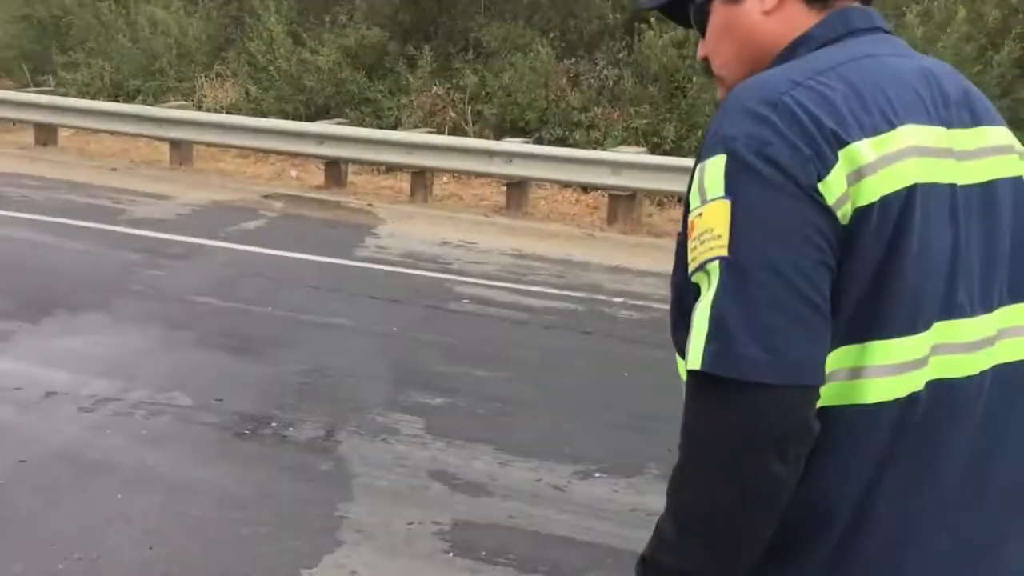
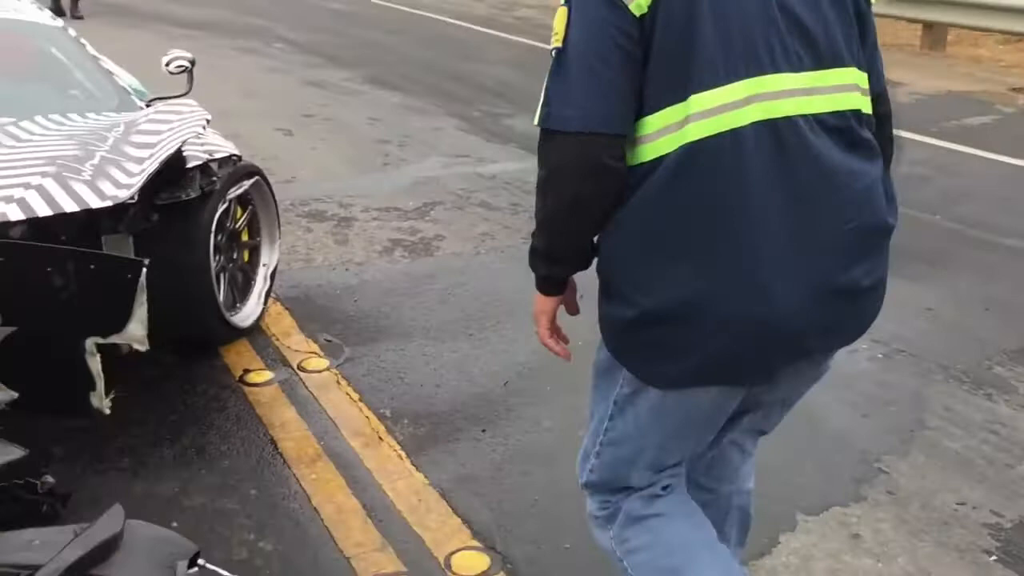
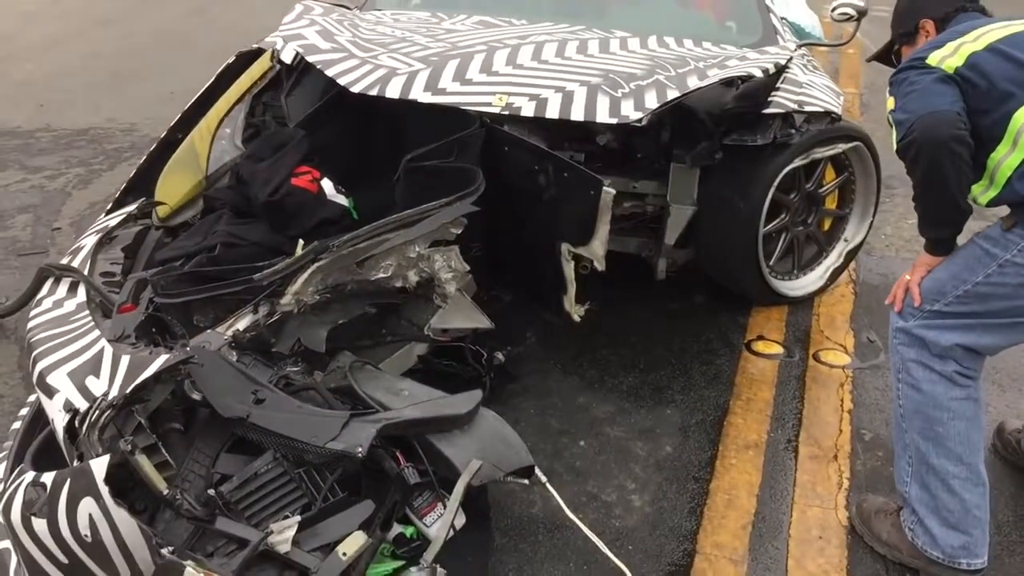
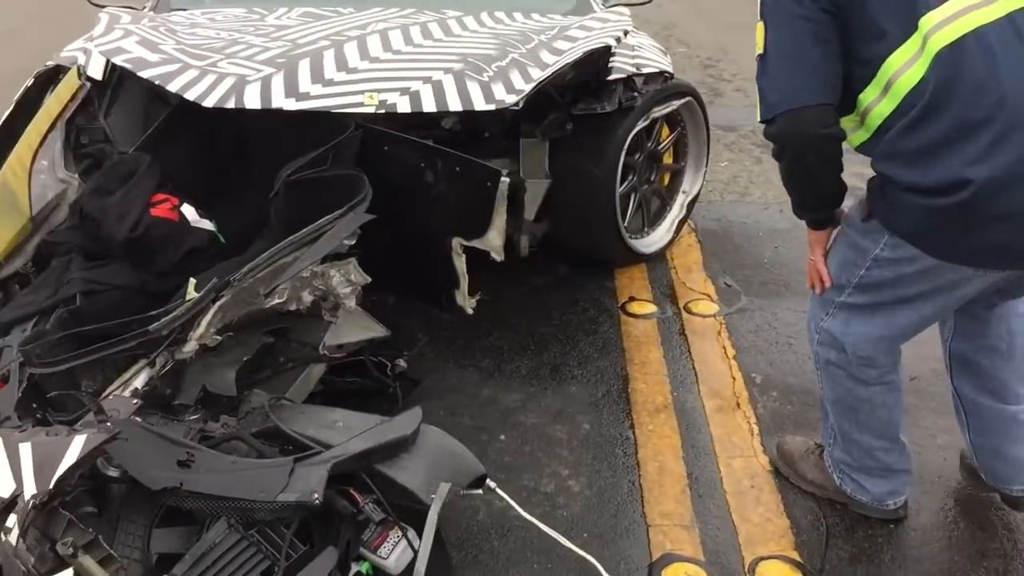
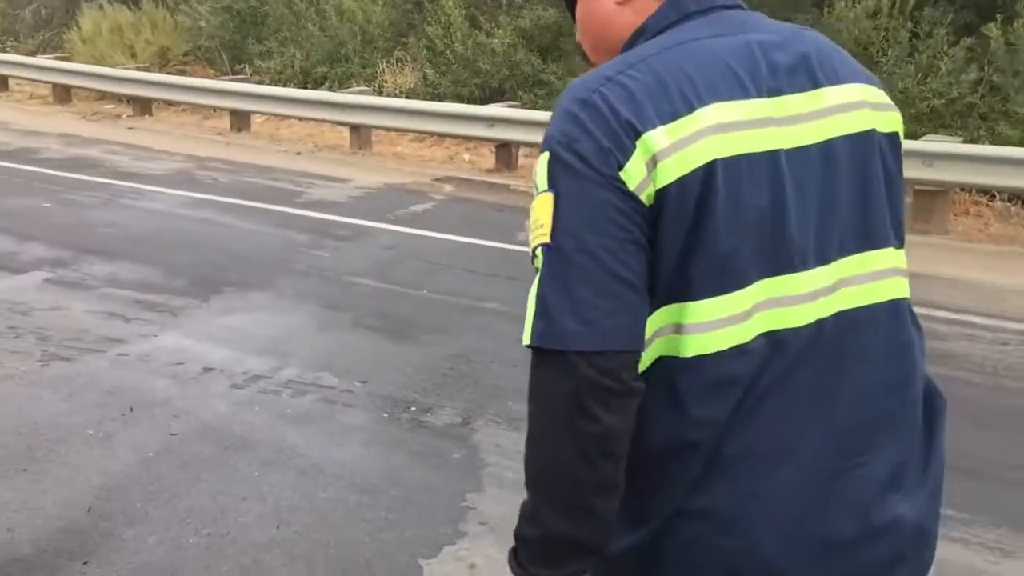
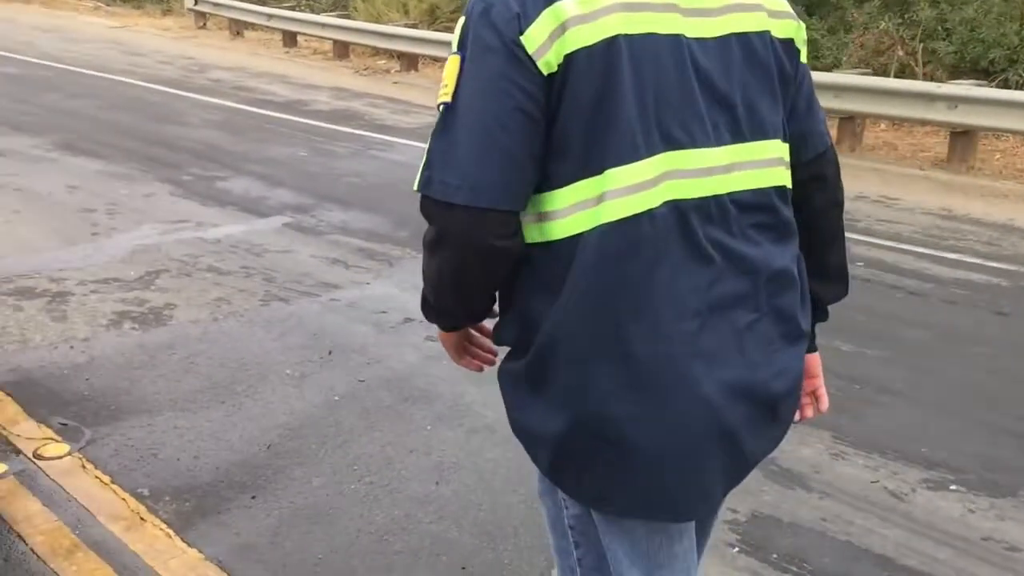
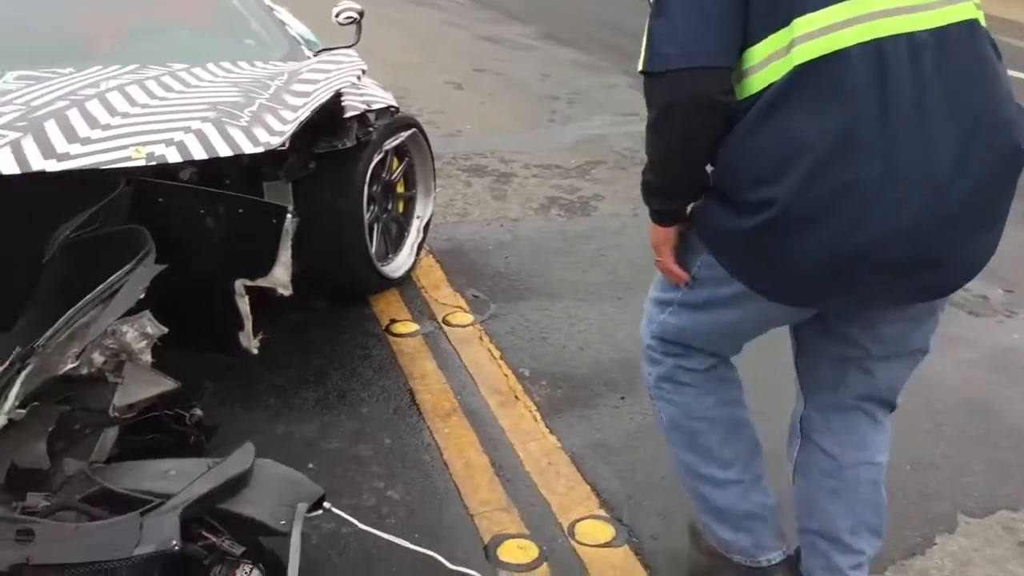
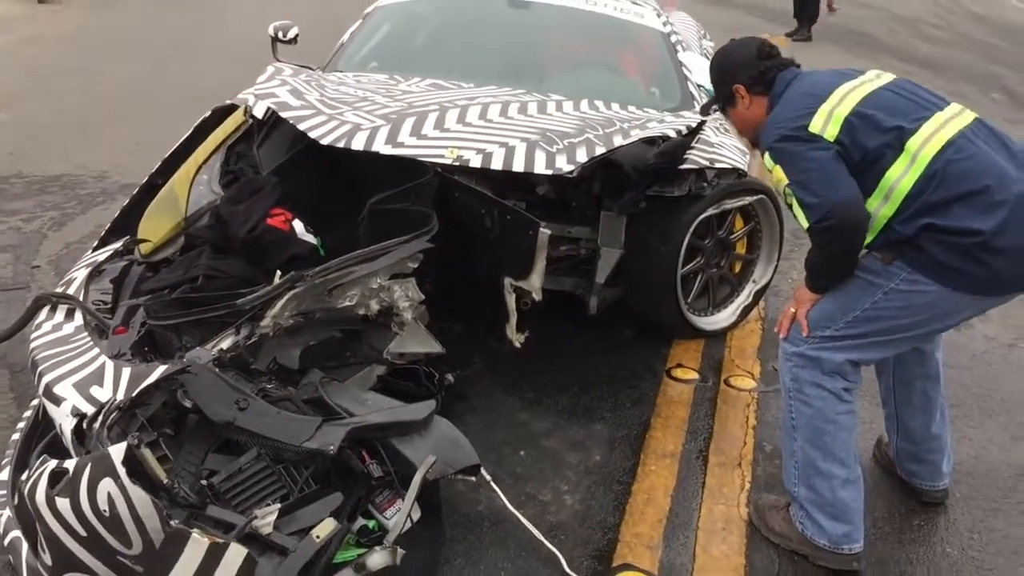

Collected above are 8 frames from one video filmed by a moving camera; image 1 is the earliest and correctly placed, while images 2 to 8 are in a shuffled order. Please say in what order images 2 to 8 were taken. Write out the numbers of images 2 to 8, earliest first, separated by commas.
5, 6, 2, 7, 4, 3, 8
